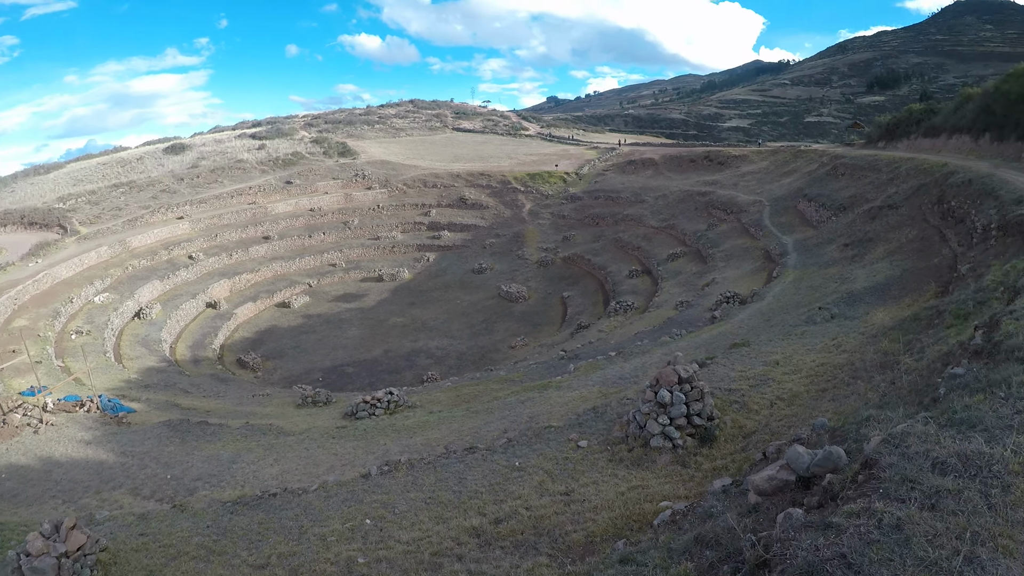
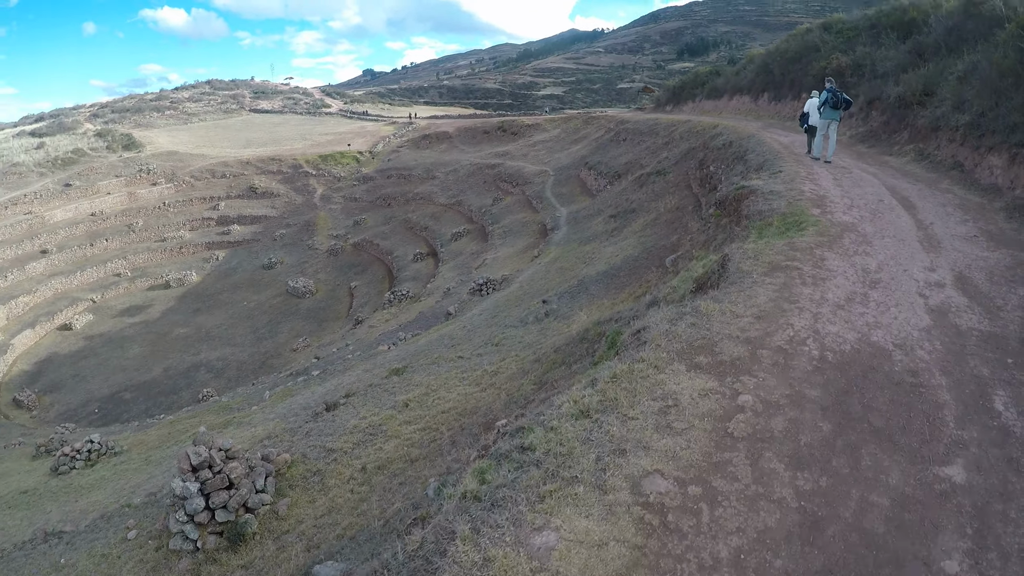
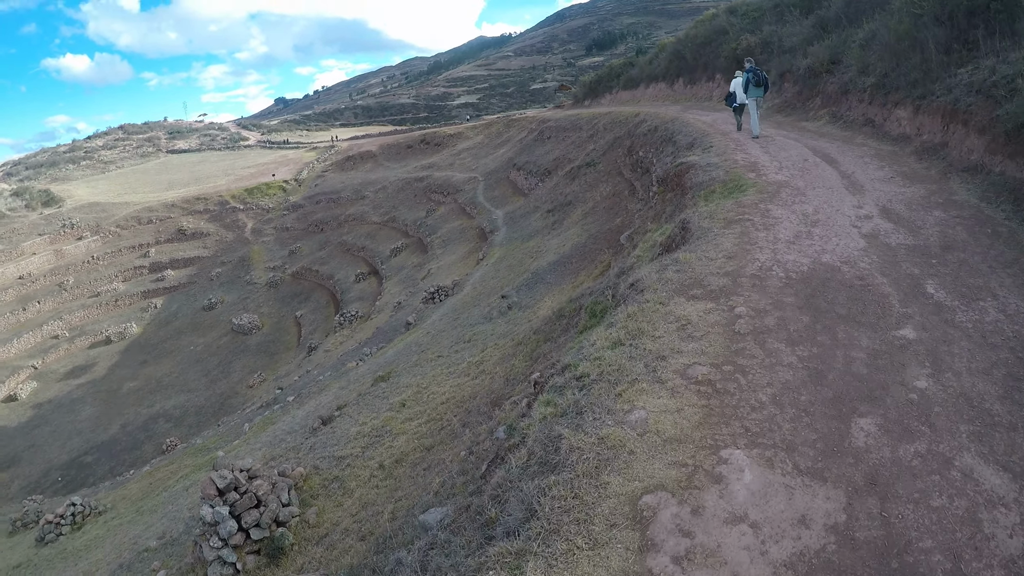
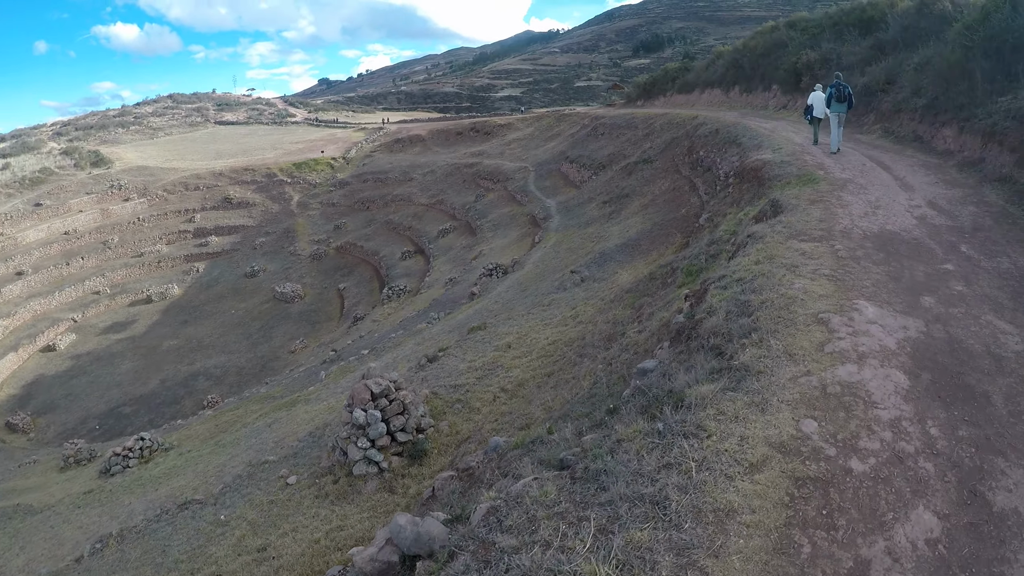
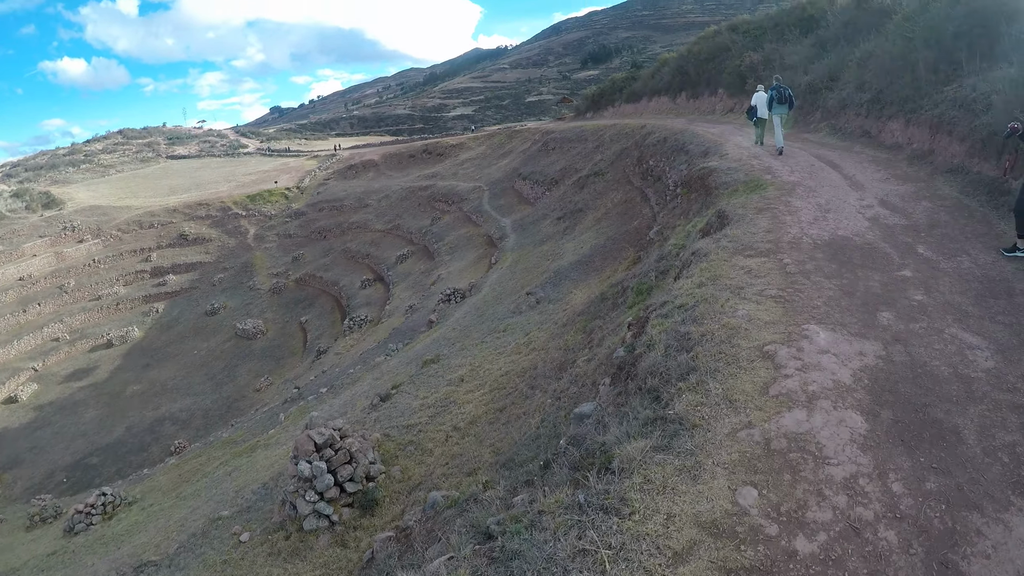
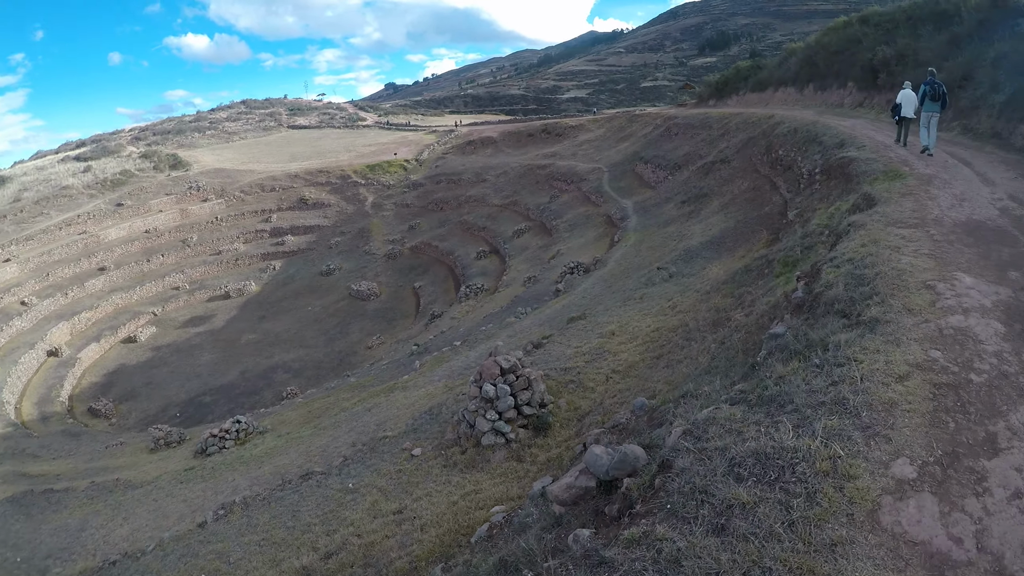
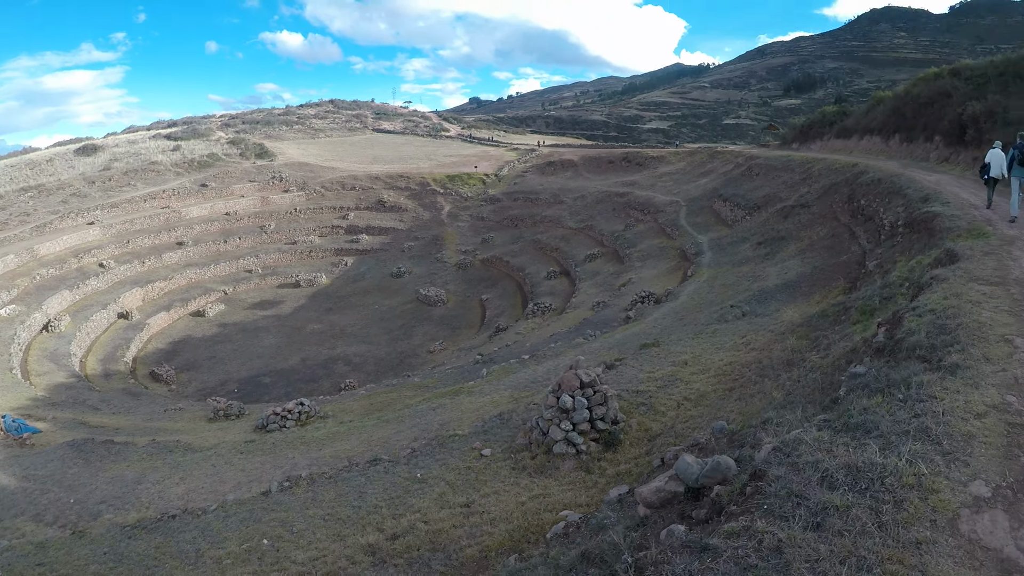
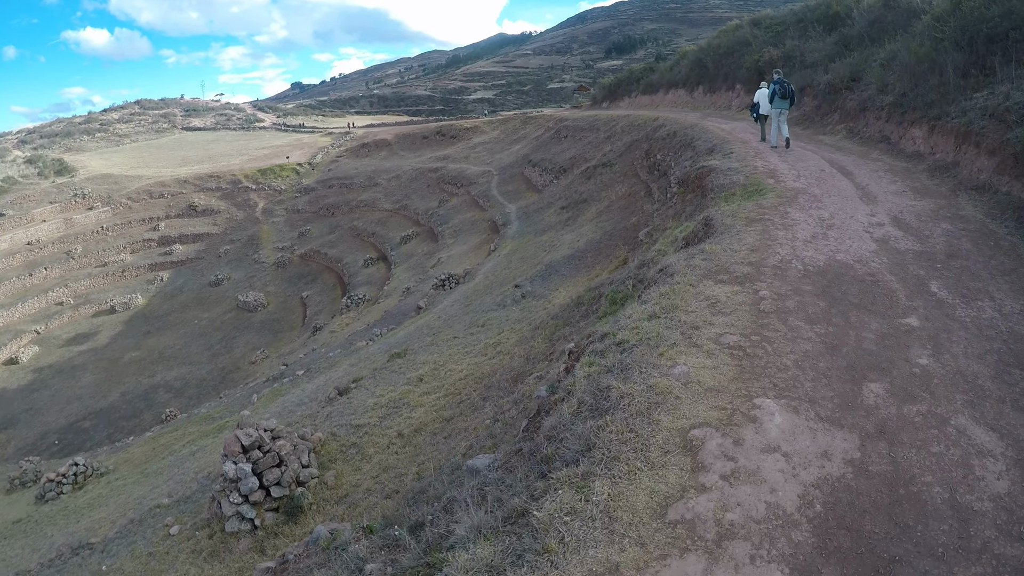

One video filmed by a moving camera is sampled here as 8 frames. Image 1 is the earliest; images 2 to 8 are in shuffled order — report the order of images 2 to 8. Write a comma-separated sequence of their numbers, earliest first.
7, 6, 4, 5, 8, 3, 2
